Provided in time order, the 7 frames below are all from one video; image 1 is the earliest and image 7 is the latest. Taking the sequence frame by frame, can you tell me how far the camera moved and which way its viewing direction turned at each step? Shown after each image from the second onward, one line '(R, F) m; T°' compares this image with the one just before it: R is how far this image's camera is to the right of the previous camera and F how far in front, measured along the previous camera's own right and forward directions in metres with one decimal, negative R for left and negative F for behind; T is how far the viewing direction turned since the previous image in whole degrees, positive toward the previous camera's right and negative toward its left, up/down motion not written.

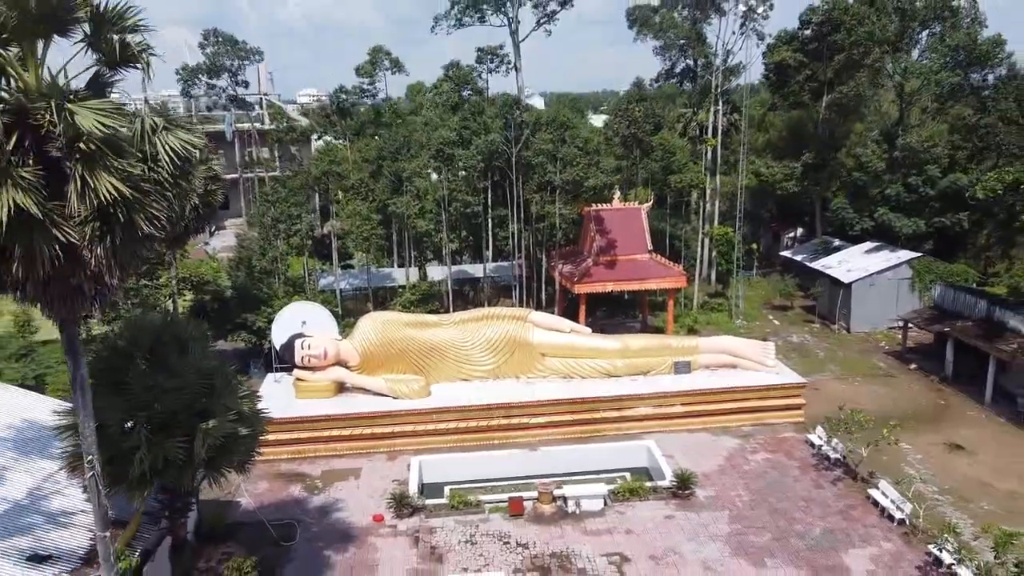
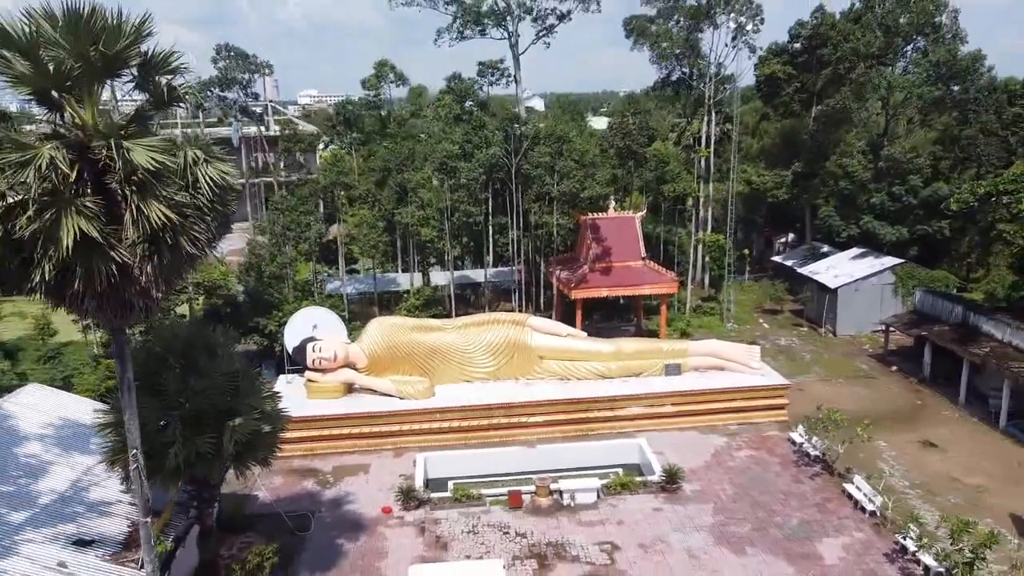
(0.0, -0.7) m; 0°
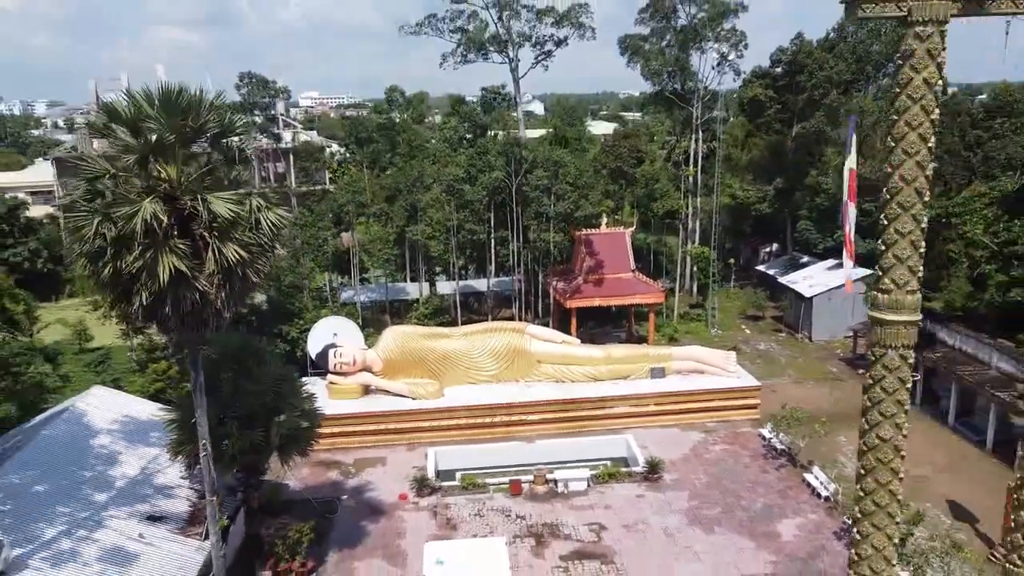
(0.0, -1.5) m; 0°
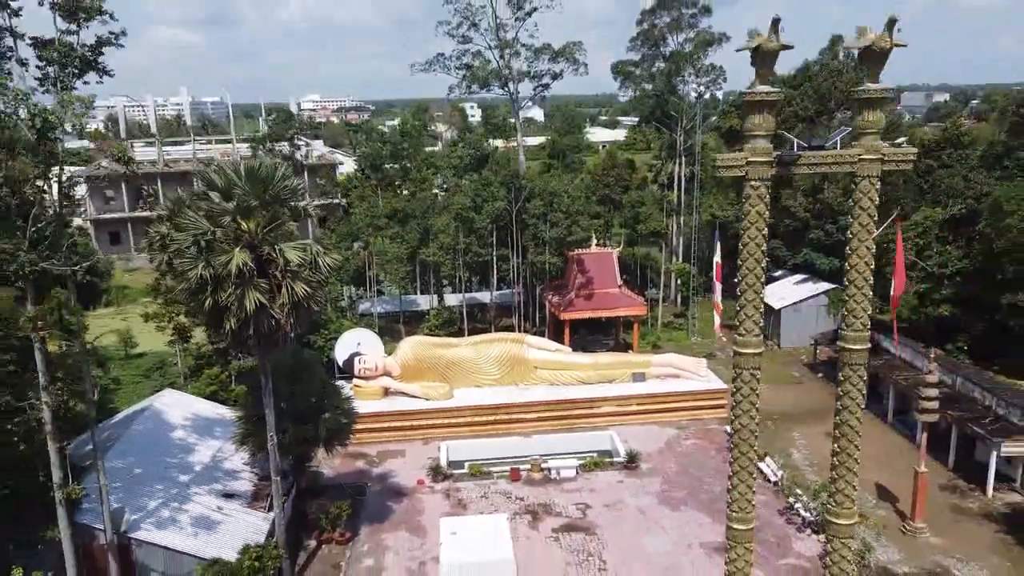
(0.0, -2.3) m; 0°
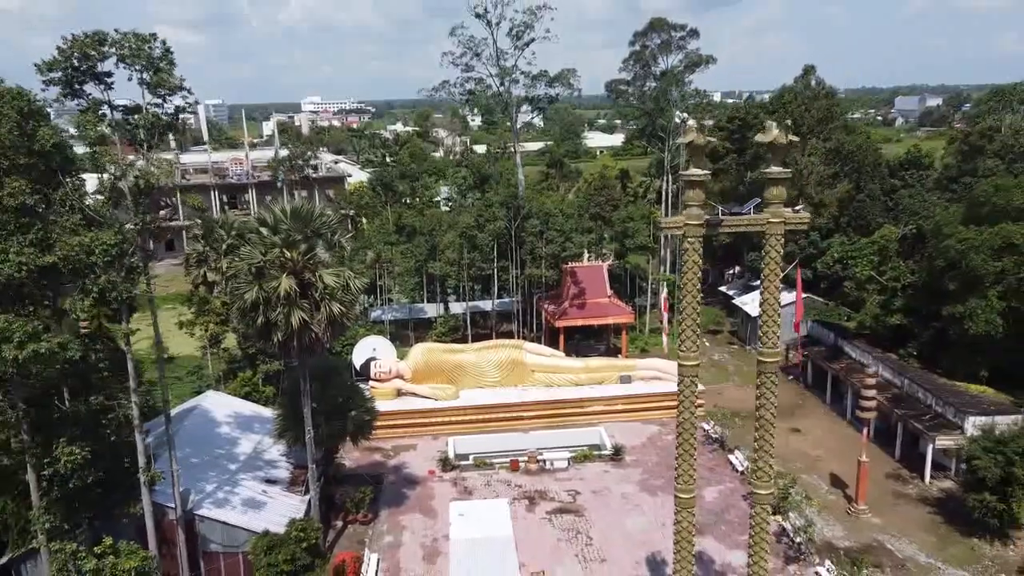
(0.0, -2.0) m; 0°
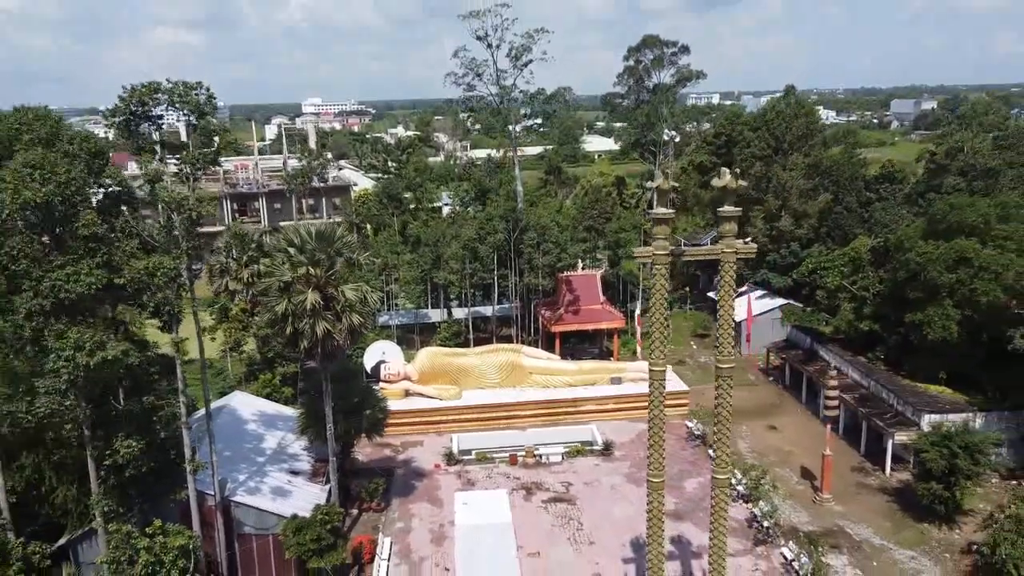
(0.0, -1.5) m; 0°
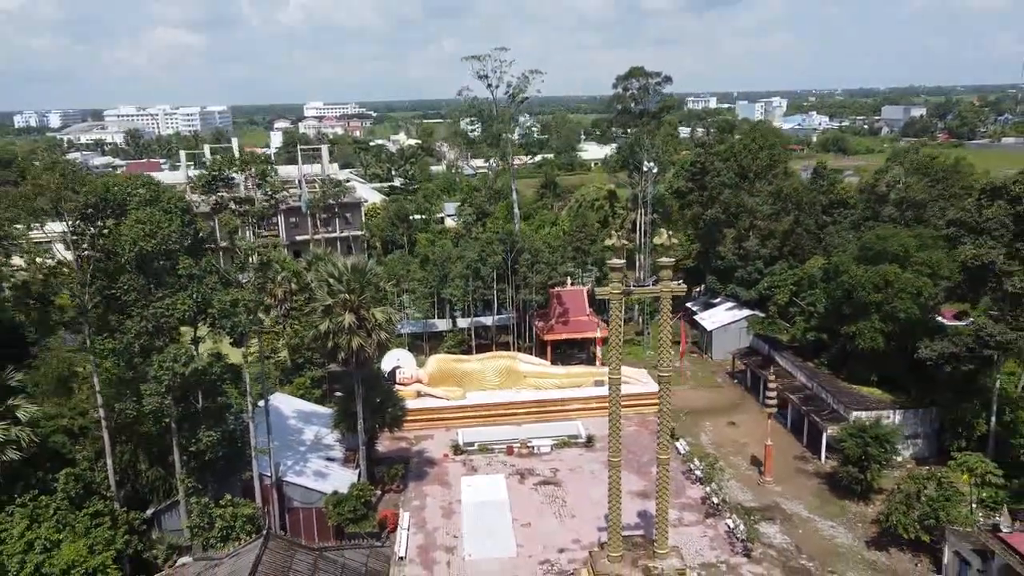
(+0.1, -3.3) m; 0°
